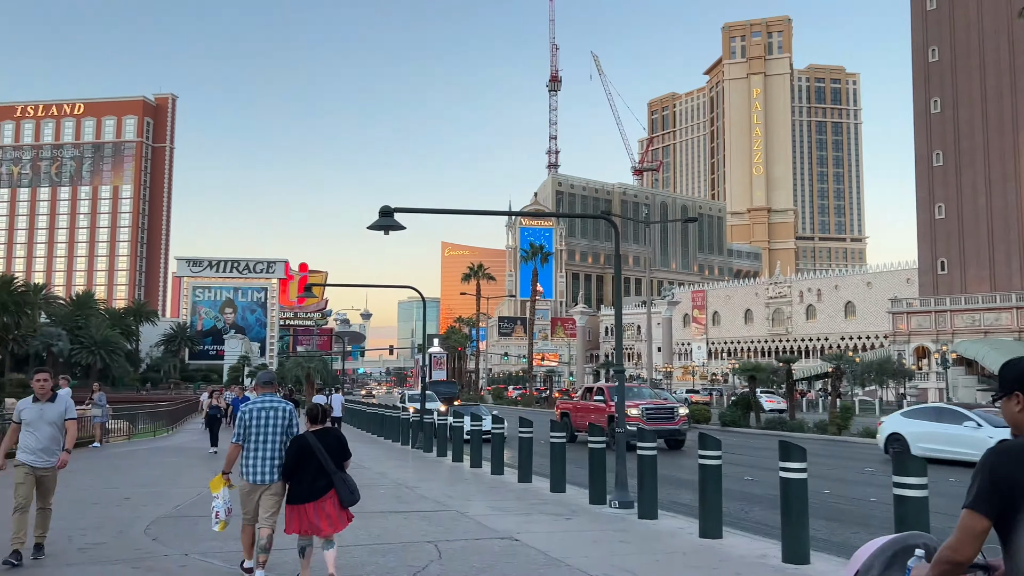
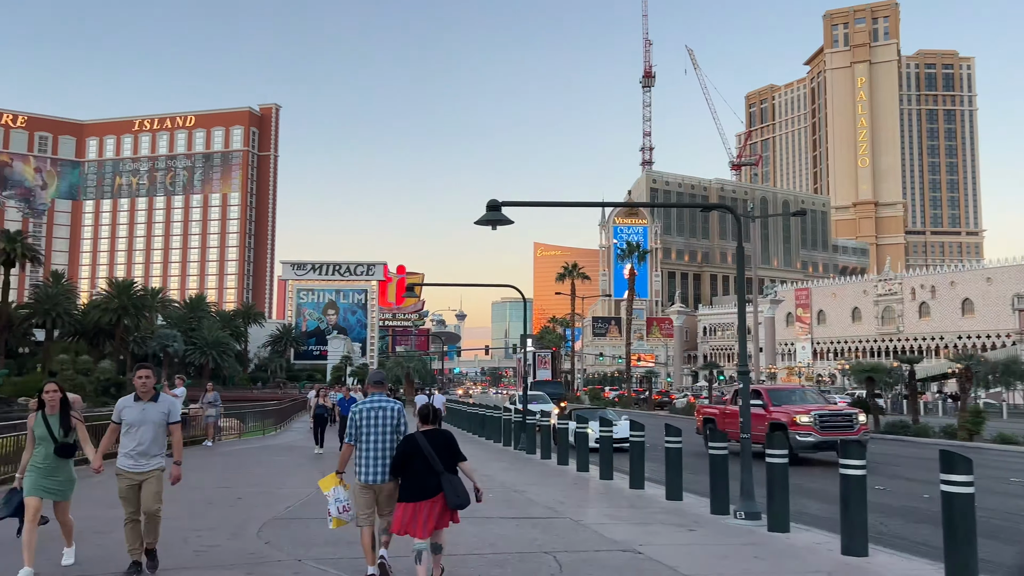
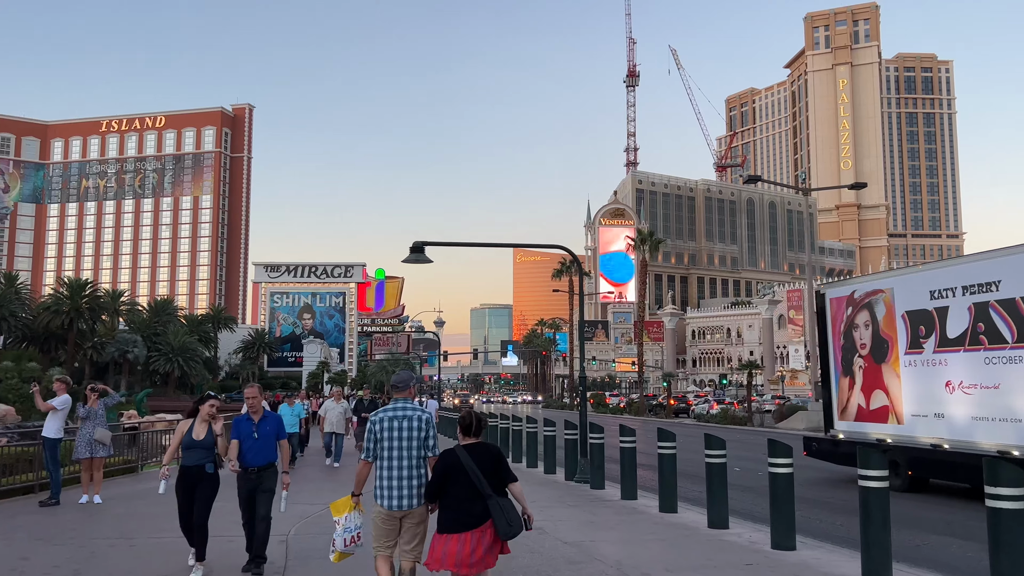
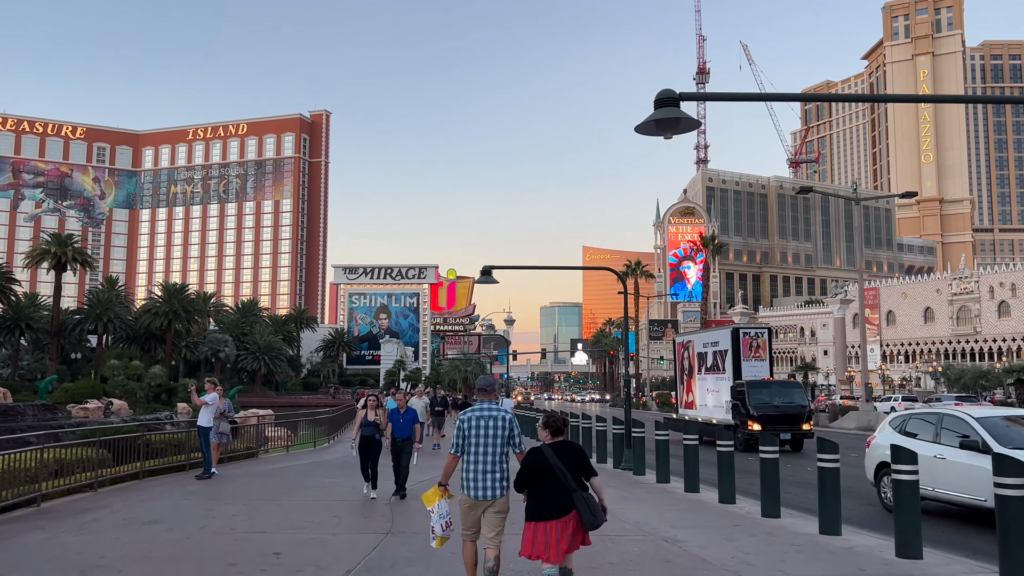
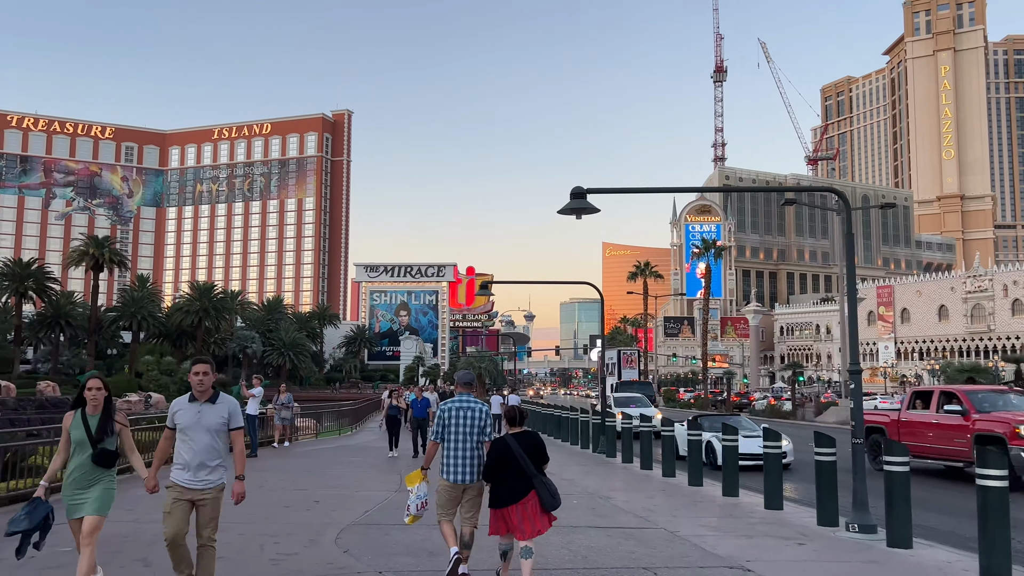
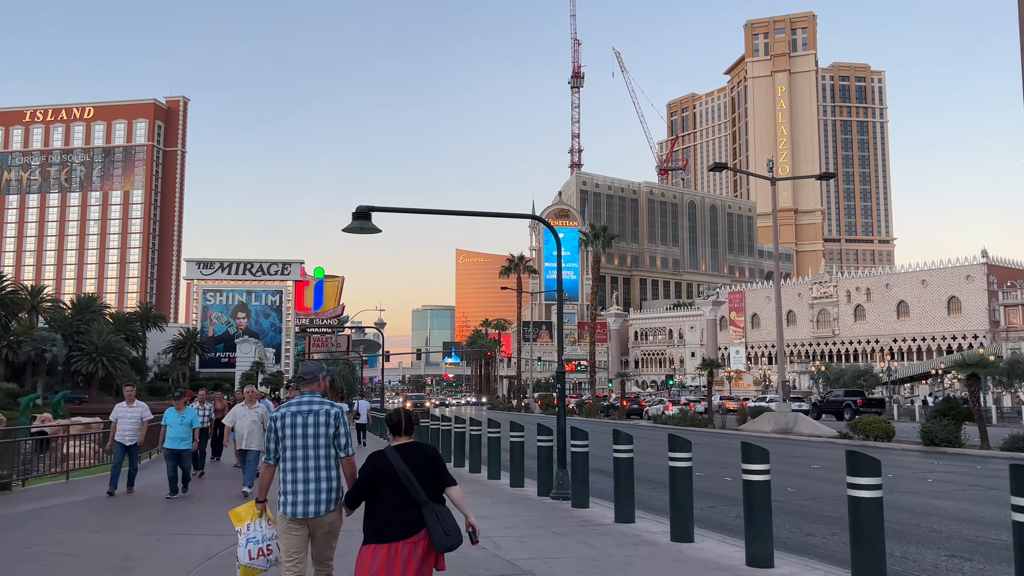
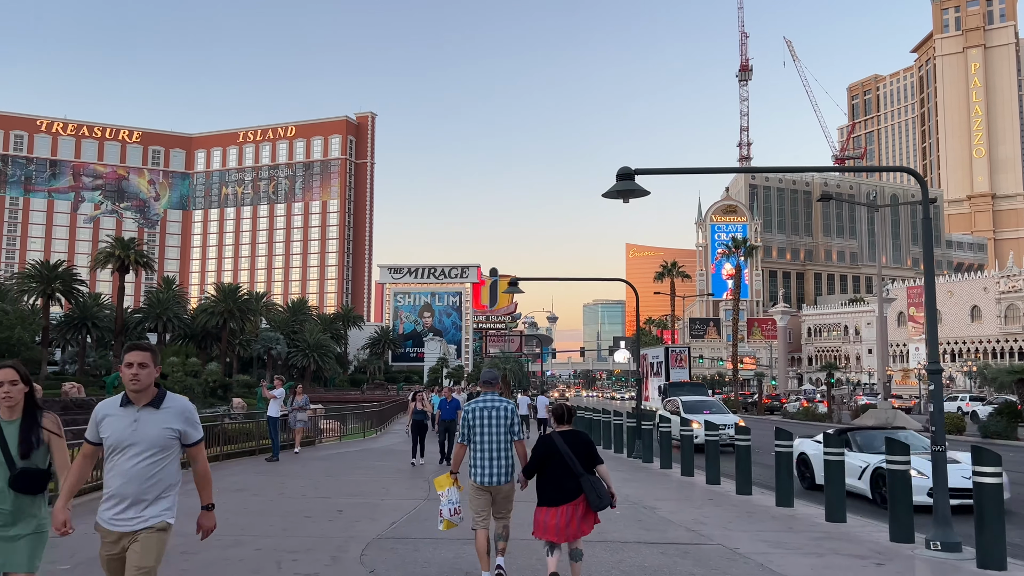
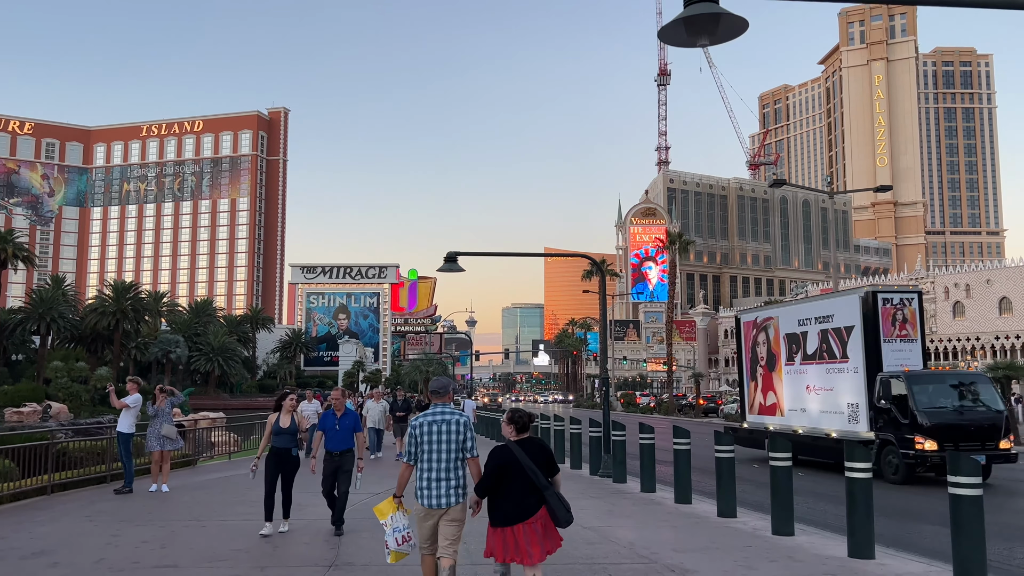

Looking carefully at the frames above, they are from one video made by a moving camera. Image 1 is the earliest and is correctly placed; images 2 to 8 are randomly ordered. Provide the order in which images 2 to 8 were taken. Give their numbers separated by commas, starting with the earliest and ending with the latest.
2, 5, 7, 4, 8, 3, 6
